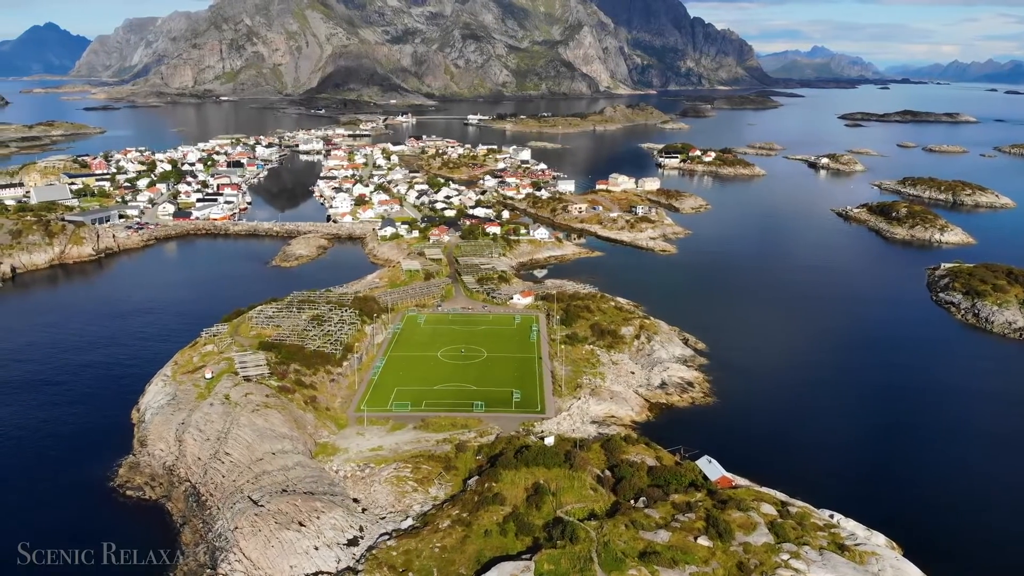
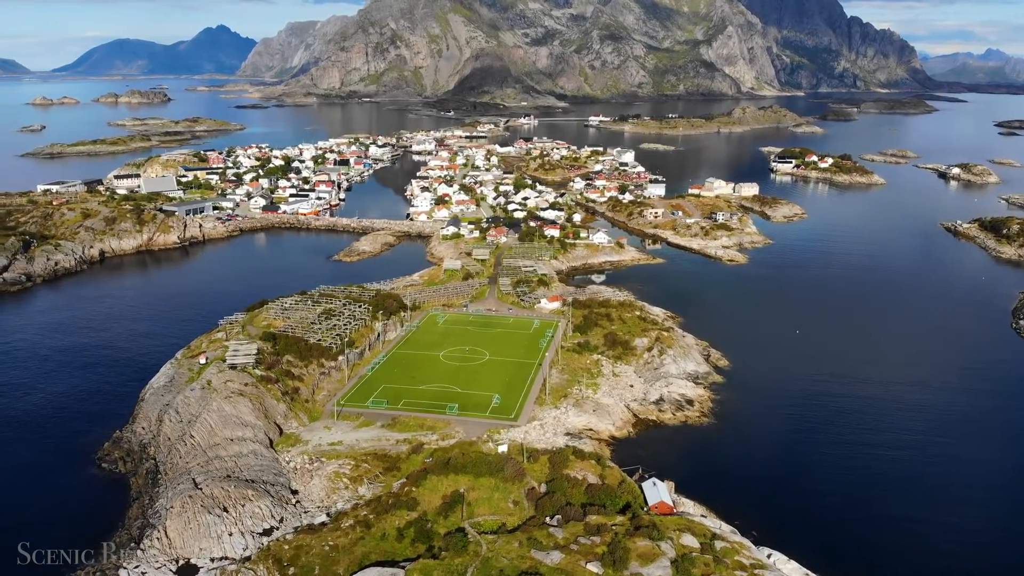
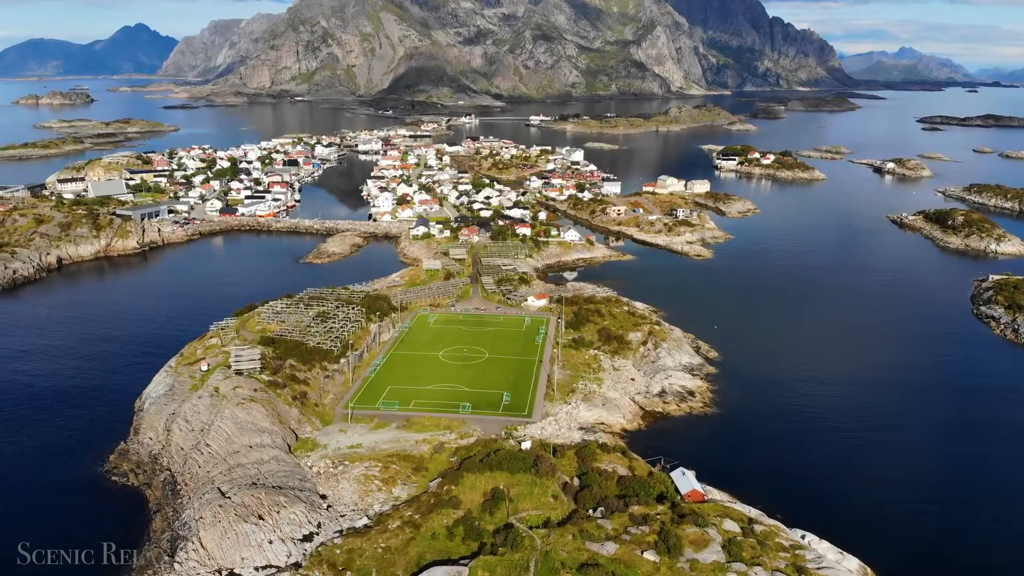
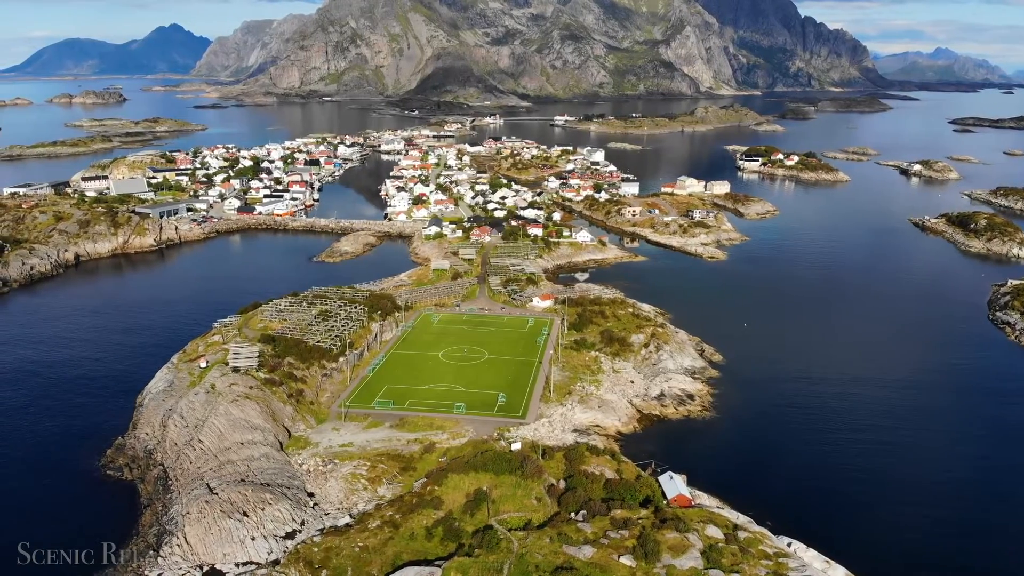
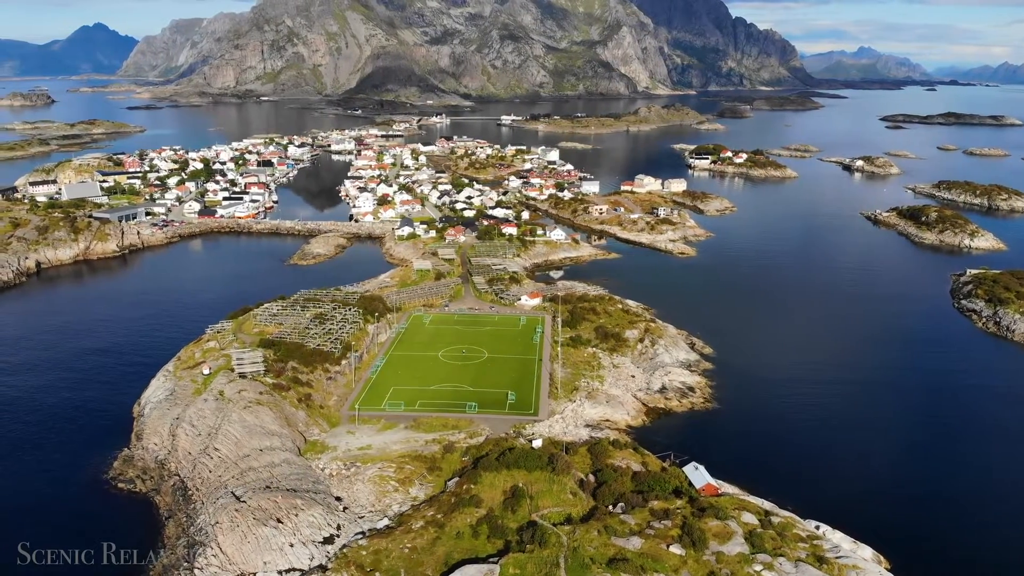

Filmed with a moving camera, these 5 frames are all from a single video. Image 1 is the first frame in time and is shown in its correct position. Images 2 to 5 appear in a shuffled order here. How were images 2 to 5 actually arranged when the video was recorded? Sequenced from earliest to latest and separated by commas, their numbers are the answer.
5, 3, 4, 2
